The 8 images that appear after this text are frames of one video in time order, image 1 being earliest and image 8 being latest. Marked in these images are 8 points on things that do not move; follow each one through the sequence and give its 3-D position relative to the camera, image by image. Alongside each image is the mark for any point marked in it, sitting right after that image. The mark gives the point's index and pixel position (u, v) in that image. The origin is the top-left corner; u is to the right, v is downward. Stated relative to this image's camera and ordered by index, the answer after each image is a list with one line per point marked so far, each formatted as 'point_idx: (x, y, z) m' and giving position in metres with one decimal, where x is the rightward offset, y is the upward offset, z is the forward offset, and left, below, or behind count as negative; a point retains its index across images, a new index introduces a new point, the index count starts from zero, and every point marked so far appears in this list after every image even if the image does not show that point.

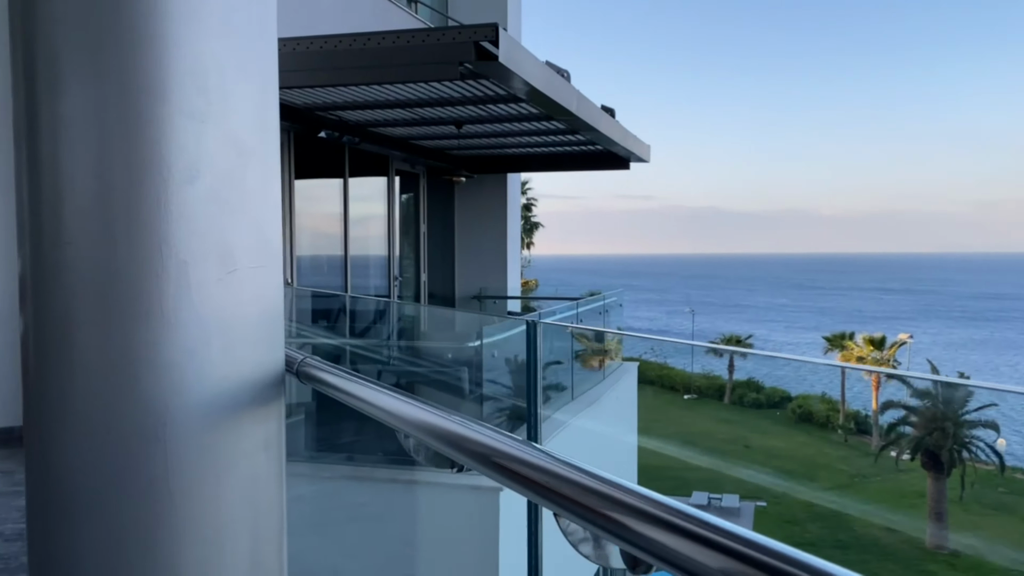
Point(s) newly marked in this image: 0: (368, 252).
0: (-1.4, +0.3, +8.3) m
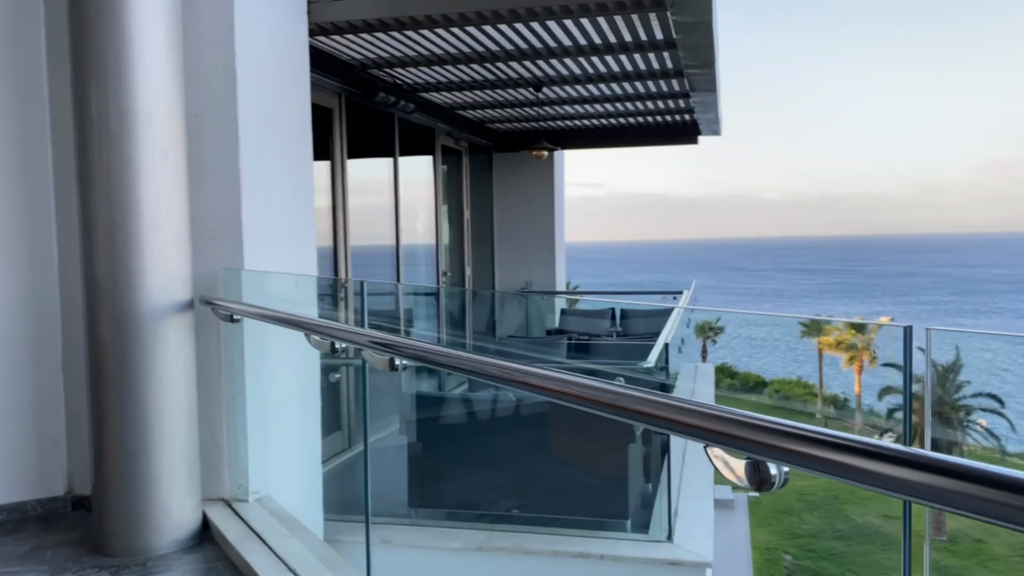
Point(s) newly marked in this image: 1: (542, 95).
0: (-0.8, +0.4, +7.0) m
1: (+0.2, +1.5, +6.4) m
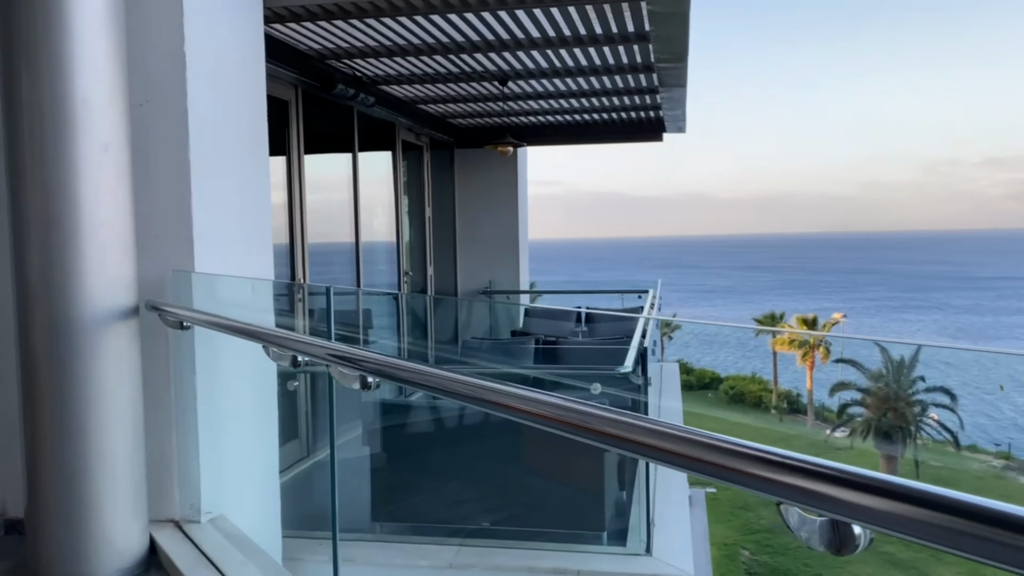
0: (-1.1, +0.4, +6.8) m
1: (0.0, +1.5, +6.2) m
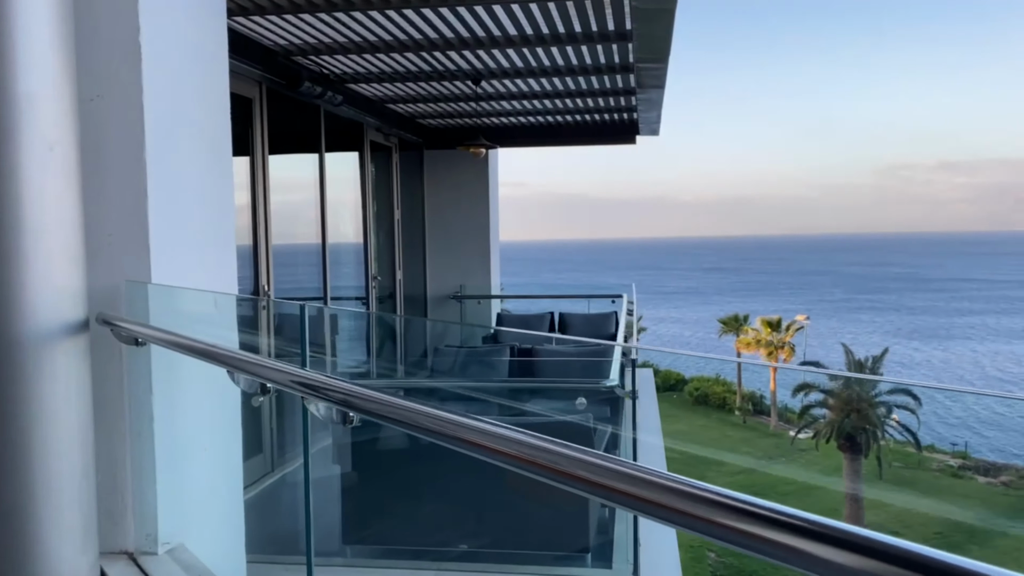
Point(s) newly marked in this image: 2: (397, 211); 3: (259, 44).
0: (-1.3, +0.3, +6.5) m
1: (-0.2, +1.4, +6.1) m
2: (-1.1, +0.7, +7.8) m
3: (-1.4, +1.4, +4.7) m
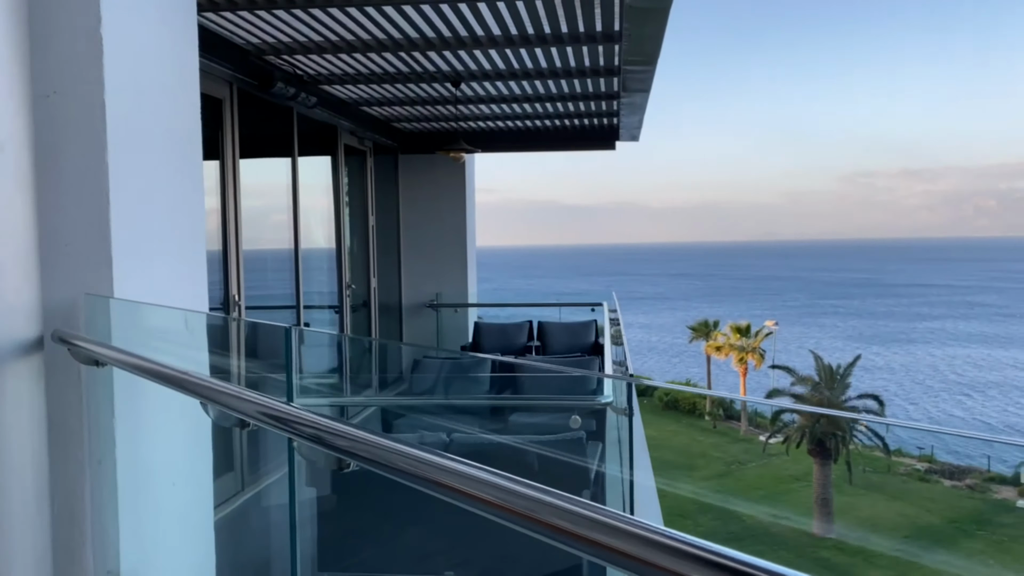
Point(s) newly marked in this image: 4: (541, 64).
0: (-1.4, +0.3, +6.3) m
1: (-0.4, +1.4, +5.9) m
2: (-1.3, +0.6, +7.6) m
3: (-1.5, +1.3, +4.5) m
4: (+0.2, +1.3, +5.1) m
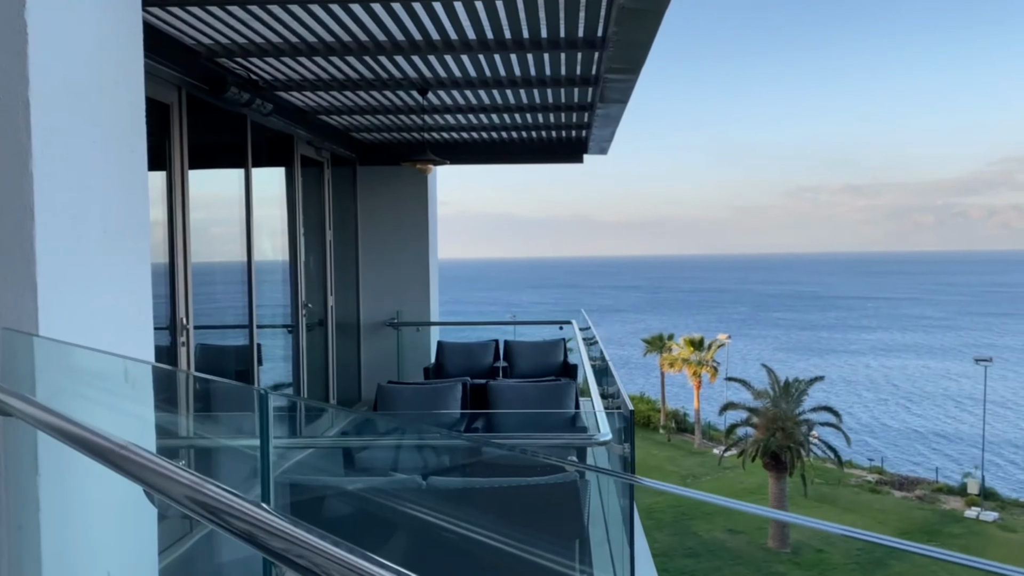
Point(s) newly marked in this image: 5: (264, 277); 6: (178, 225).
0: (-1.7, +0.1, +5.9) m
1: (-0.6, +1.2, +5.6) m
2: (-1.6, +0.5, +7.2) m
3: (-1.6, +1.2, +4.1) m
4: (0.0, +1.2, +4.8) m
5: (-1.7, +0.1, +5.7) m
6: (-1.7, +0.3, +4.3) m
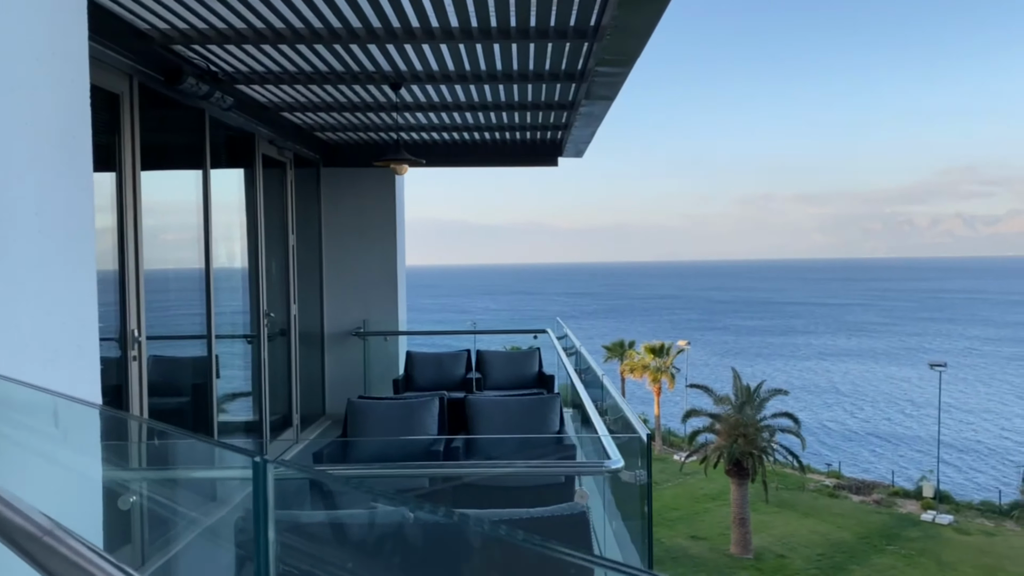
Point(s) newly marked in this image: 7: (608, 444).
0: (-1.8, +0.1, +5.5) m
1: (-0.7, +1.2, +5.3) m
2: (-1.8, +0.4, +6.8) m
3: (-1.7, +1.2, +3.7) m
4: (-0.1, +1.2, +4.5) m
5: (-1.8, 0.0, +5.3) m
6: (-1.8, +0.3, +4.0) m
7: (+0.4, -0.6, +3.2) m
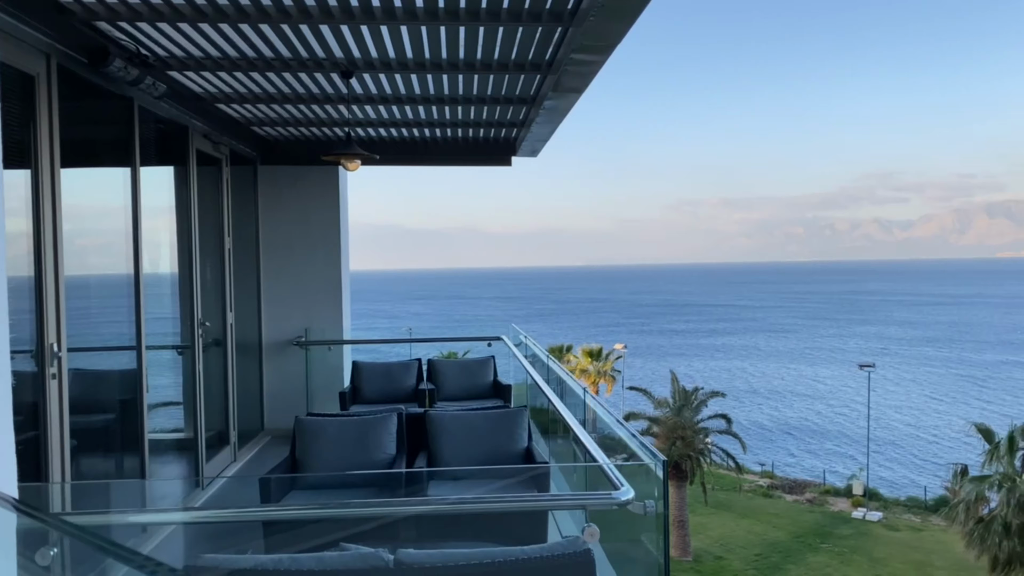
0: (-2.1, 0.0, +5.1) m
1: (-1.0, +1.1, +4.9) m
2: (-2.1, +0.4, +6.4) m
3: (-1.8, +1.1, +3.3) m
4: (-0.3, +1.2, +4.2) m
5: (-2.0, 0.0, +4.8) m
6: (-1.9, +0.2, +3.5) m
7: (+0.3, -0.6, +2.9) m
